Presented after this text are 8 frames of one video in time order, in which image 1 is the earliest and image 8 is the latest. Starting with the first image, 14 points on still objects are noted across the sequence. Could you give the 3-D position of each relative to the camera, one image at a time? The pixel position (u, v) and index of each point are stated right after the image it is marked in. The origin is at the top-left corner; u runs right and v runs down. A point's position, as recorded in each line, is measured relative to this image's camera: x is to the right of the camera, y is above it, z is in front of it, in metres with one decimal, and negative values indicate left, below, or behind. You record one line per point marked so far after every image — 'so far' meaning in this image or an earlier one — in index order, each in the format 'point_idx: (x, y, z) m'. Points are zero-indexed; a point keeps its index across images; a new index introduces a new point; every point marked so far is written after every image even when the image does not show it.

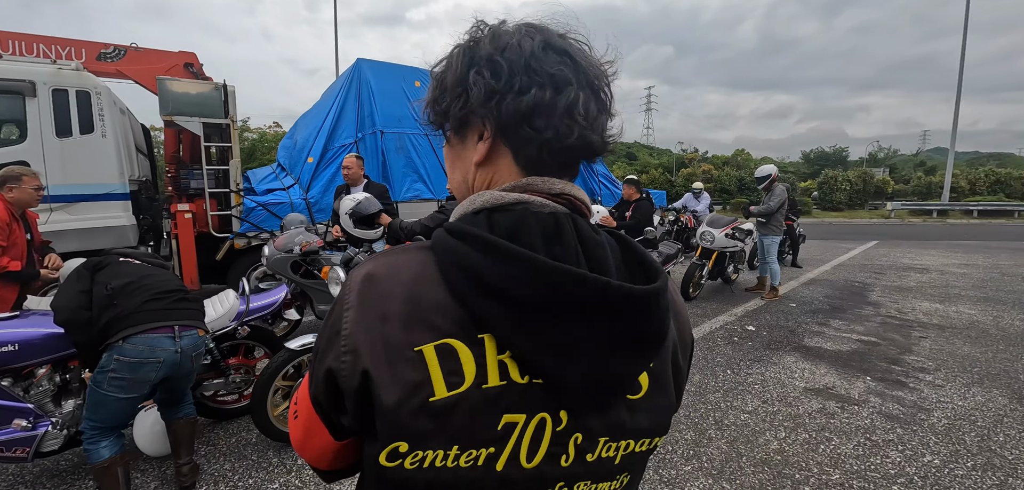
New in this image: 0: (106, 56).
0: (-5.9, +2.6, +6.1) m
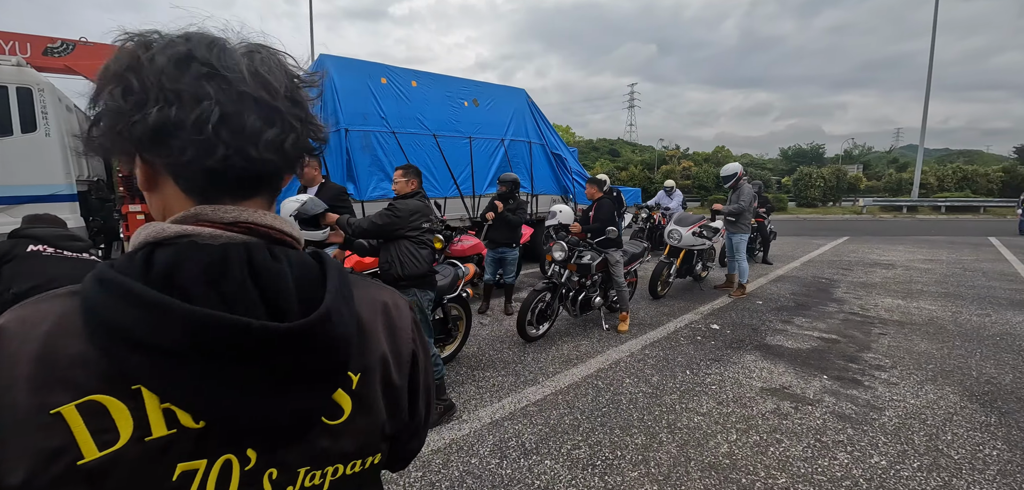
0: (-6.3, +2.6, +5.8) m
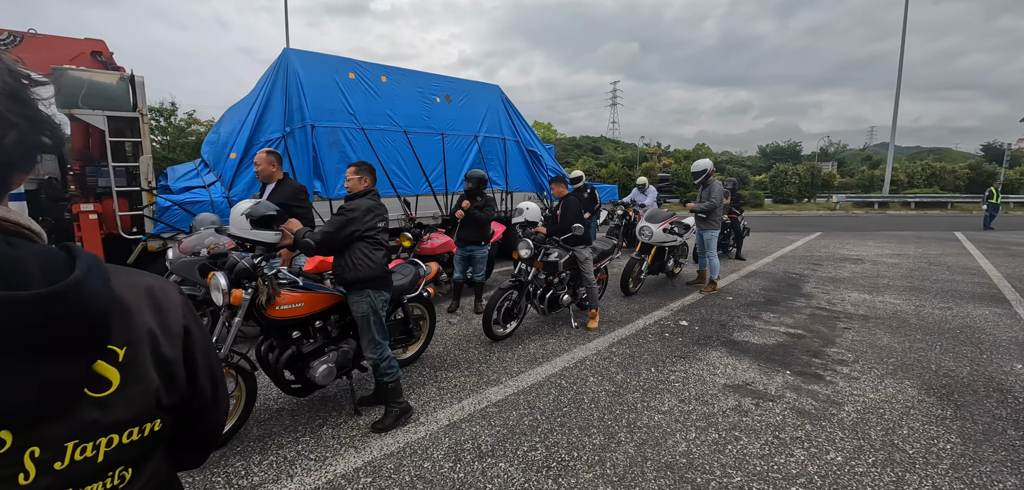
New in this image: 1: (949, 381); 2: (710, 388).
0: (-6.7, +2.5, +5.5) m
1: (+3.3, -1.0, +3.2) m
2: (+1.5, -1.1, +3.2) m
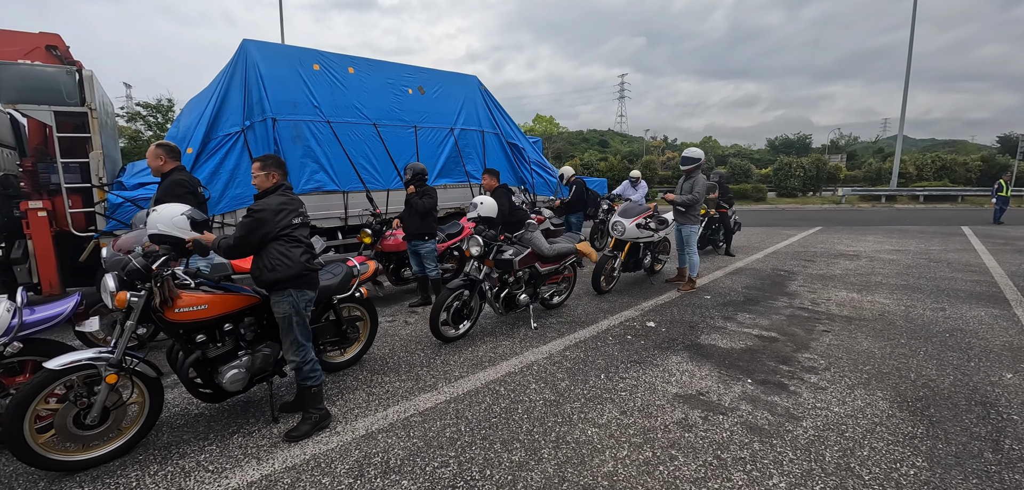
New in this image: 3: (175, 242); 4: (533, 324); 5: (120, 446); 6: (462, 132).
0: (-7.2, +2.6, +5.4) m
1: (+2.8, -1.0, +2.9) m
2: (+1.0, -1.0, +2.9) m
3: (-2.2, 0.0, +2.8) m
4: (+0.2, -0.8, +4.2) m
5: (-2.4, -1.3, +2.7) m
6: (-0.8, +1.8, +7.0) m
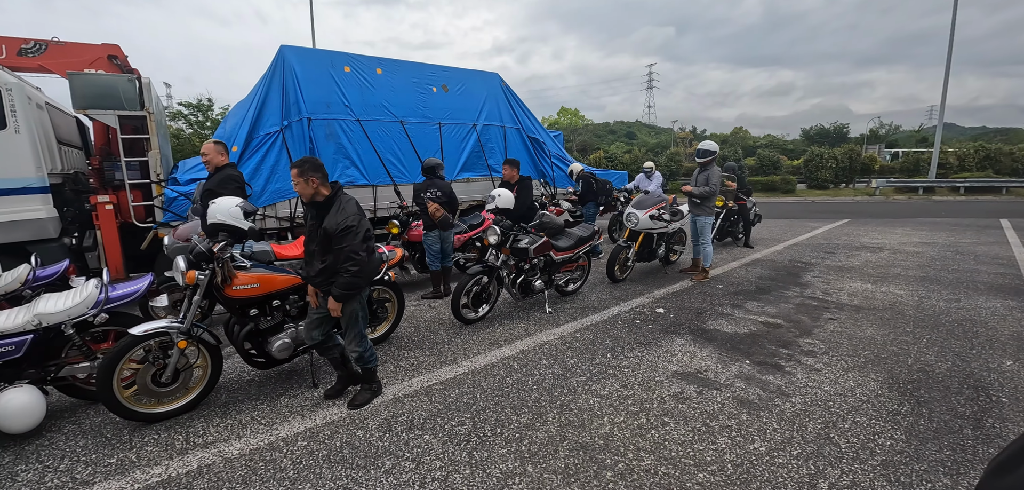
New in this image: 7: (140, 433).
0: (-6.9, +2.8, +6.1) m
1: (+2.9, -0.9, +3.0) m
2: (+1.1, -0.9, +3.1) m
3: (-2.1, +0.1, +3.2) m
4: (+0.4, -0.7, +4.5) m
5: (-2.4, -1.2, +3.1) m
6: (-0.5, +2.0, +7.3) m
7: (-2.6, -1.3, +3.0) m
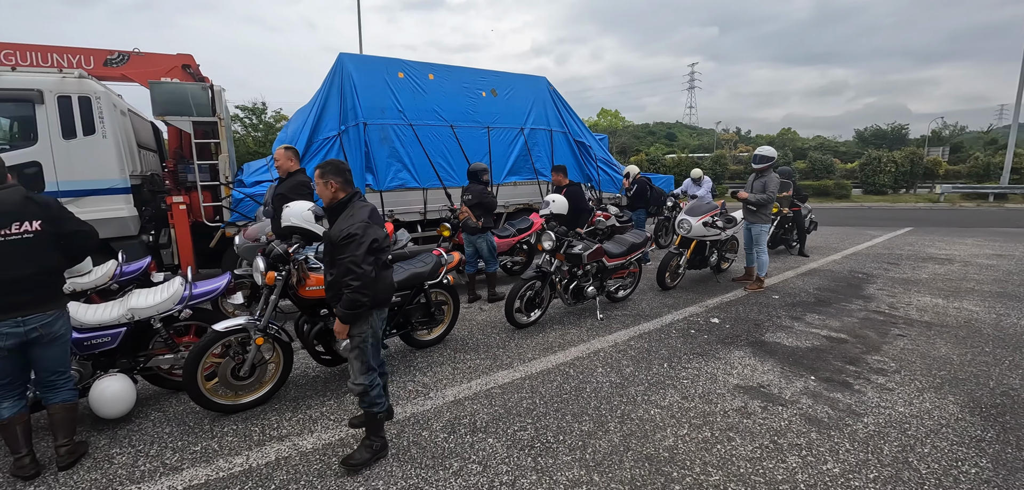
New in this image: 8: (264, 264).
0: (-6.2, +2.8, +6.6) m
1: (+3.3, -1.0, +2.9) m
2: (+1.5, -1.0, +3.1) m
3: (-1.6, +0.1, +3.4) m
4: (+0.9, -0.7, +4.5) m
5: (-2.0, -1.2, +3.3) m
6: (+0.3, +1.9, +7.4) m
7: (-2.2, -1.3, +3.2) m
8: (-1.8, -0.1, +3.1) m
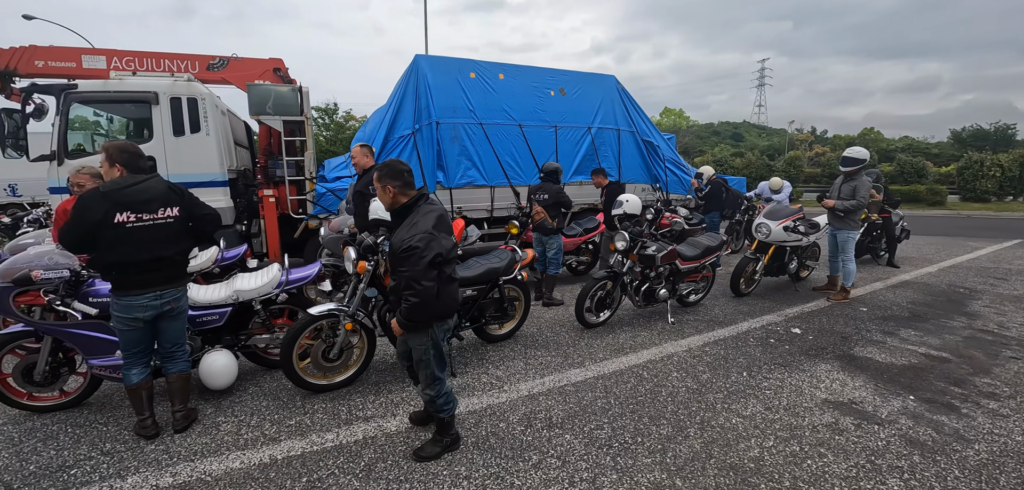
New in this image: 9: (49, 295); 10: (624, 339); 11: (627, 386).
0: (-5.1, +3.0, +7.3) m
1: (+3.8, -1.1, +2.5) m
2: (+2.0, -1.1, +3.0) m
3: (-1.0, +0.2, +3.6) m
4: (+1.6, -0.8, +4.4) m
5: (-1.4, -1.1, +3.6) m
6: (+1.4, +1.9, +7.3) m
7: (-1.6, -1.2, +3.5) m
8: (-1.2, -0.1, +3.4) m
9: (-3.6, -0.4, +3.3) m
10: (+1.0, -0.9, +4.0) m
11: (+0.8, -1.1, +3.2) m
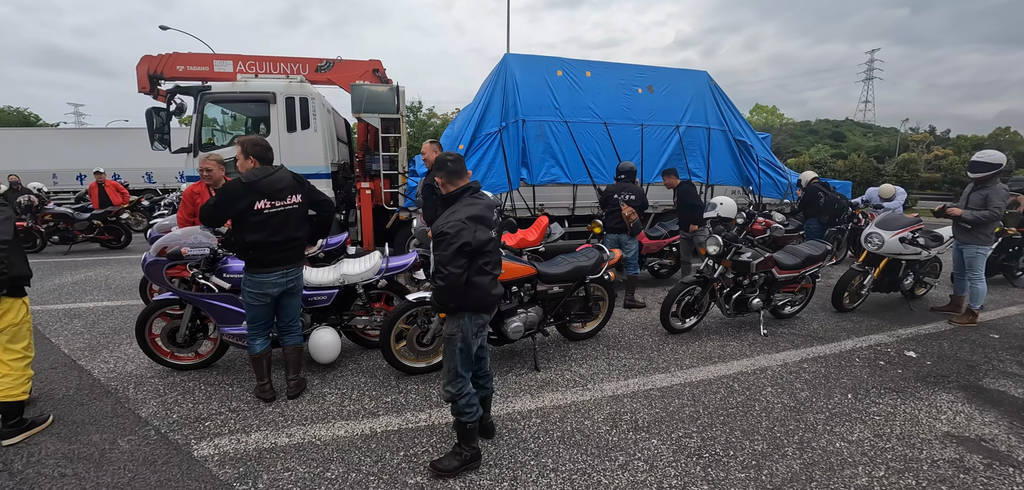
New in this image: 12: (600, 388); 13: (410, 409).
0: (-3.6, +3.3, +8.0) m
1: (+4.3, -1.3, +2.0) m
2: (+2.6, -1.2, +2.7) m
3: (-0.3, +0.2, +3.7) m
4: (+2.4, -0.8, +4.2) m
5: (-0.7, -1.0, +3.8) m
6: (+2.8, +1.9, +7.1) m
7: (-0.9, -1.2, +3.8) m
8: (-0.5, 0.0, +3.6) m
9: (-2.8, -0.2, +3.9) m
10: (+1.8, -0.9, +3.9) m
11: (+1.5, -1.1, +3.1) m
12: (+0.7, -1.1, +3.3) m
13: (-0.8, -1.3, +3.3) m
